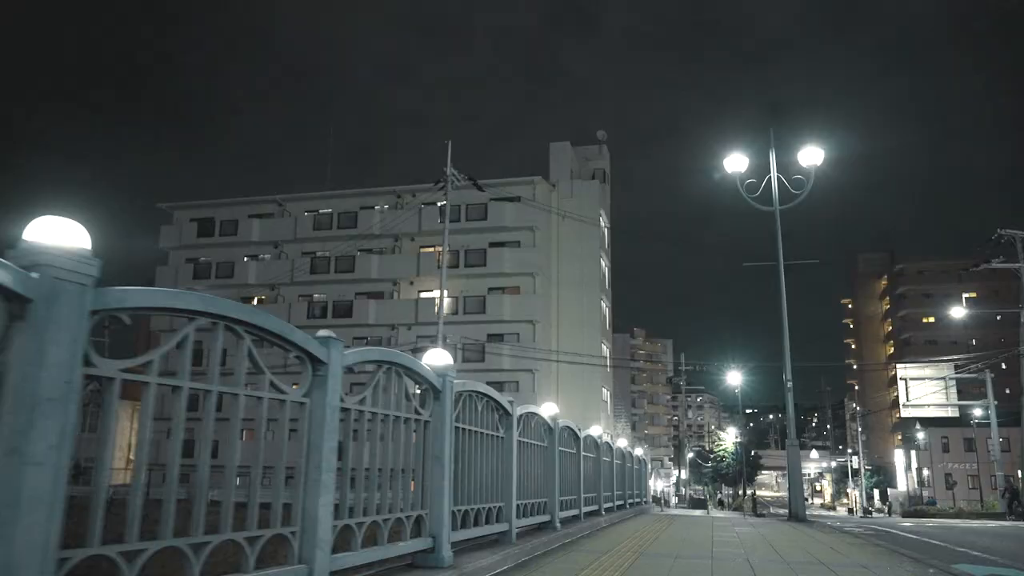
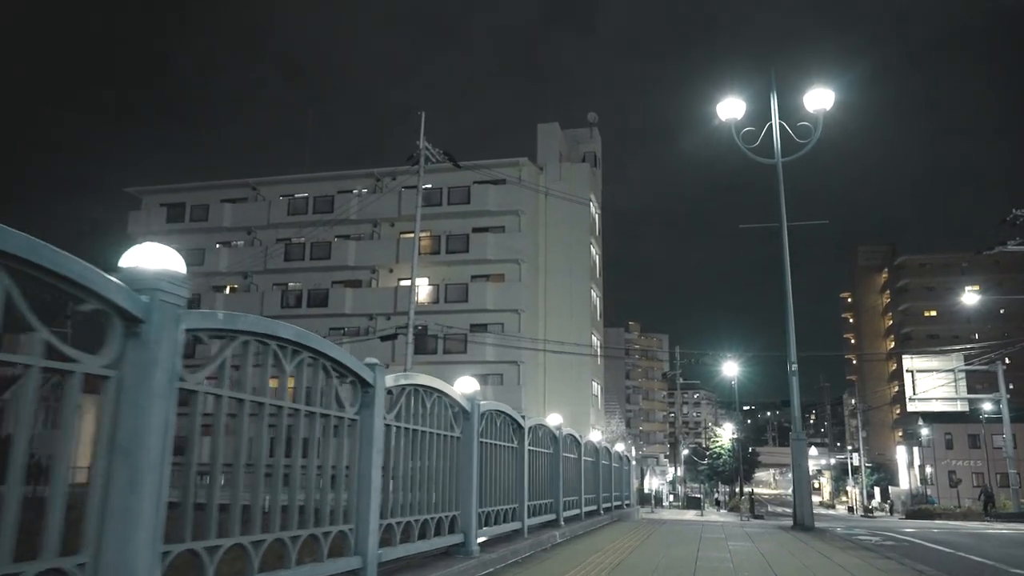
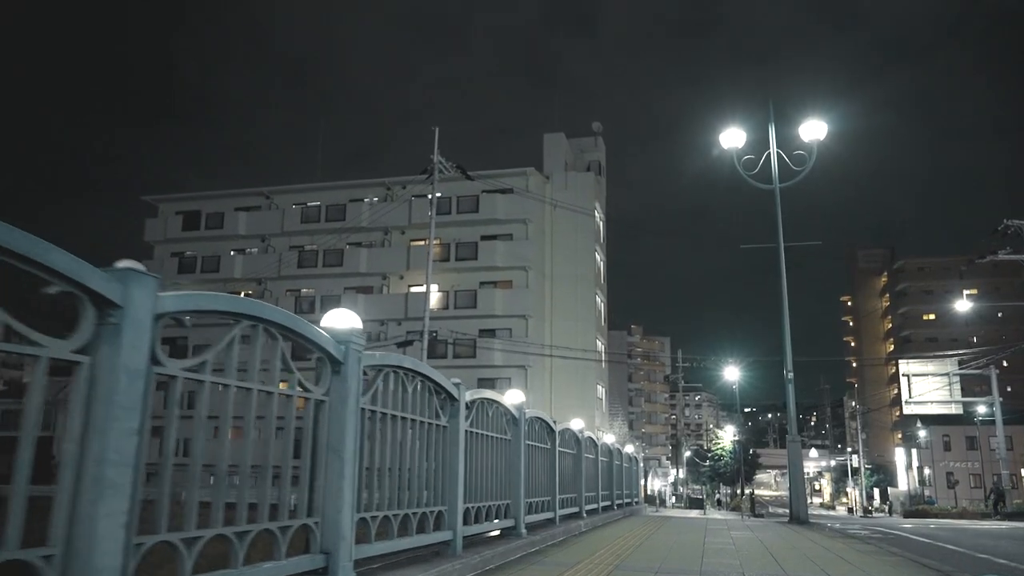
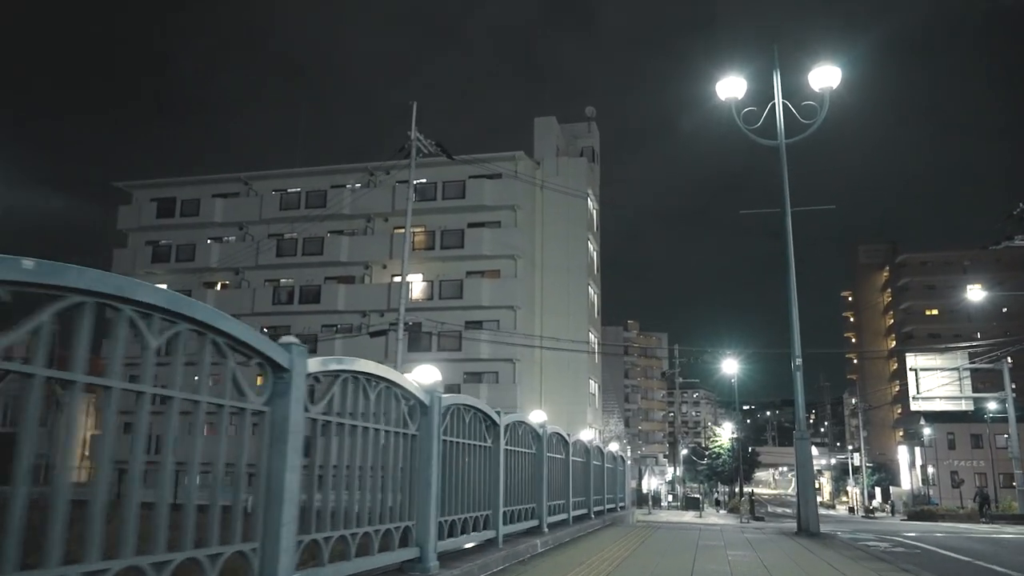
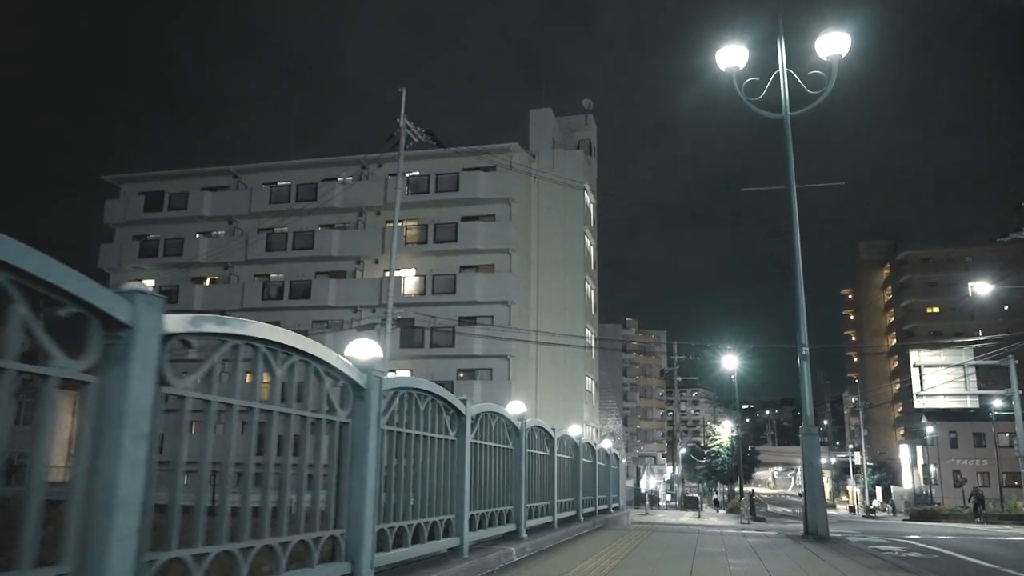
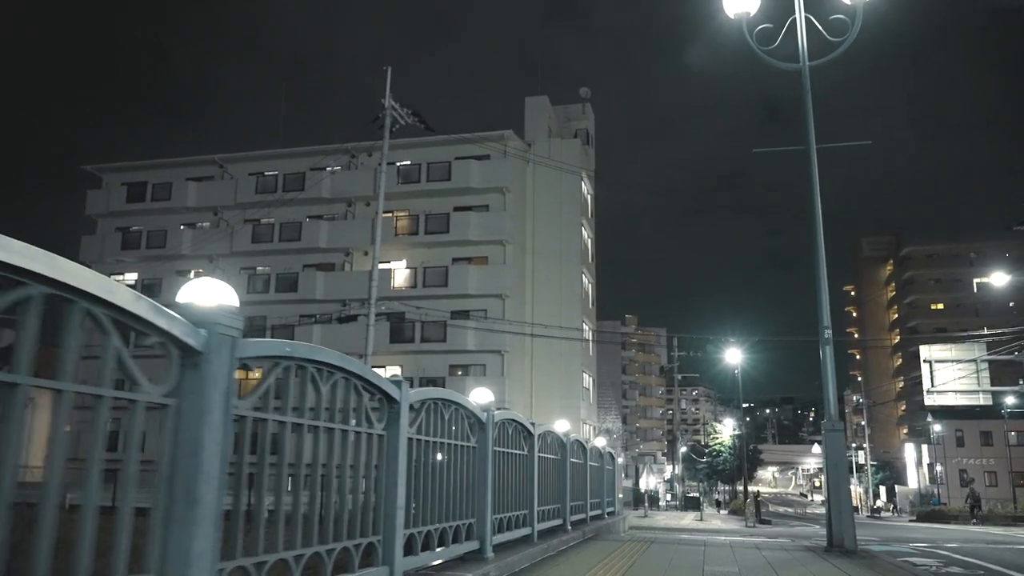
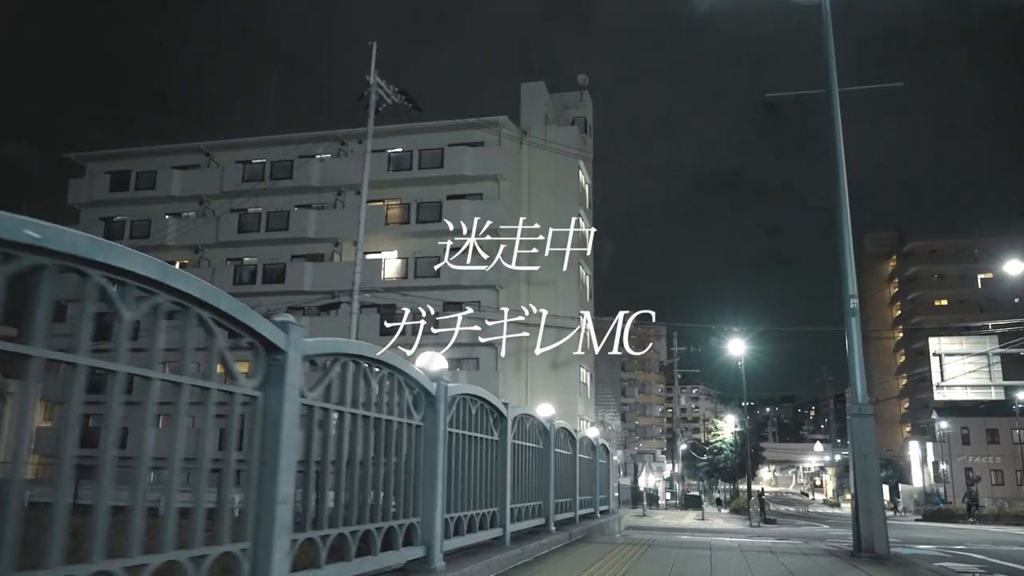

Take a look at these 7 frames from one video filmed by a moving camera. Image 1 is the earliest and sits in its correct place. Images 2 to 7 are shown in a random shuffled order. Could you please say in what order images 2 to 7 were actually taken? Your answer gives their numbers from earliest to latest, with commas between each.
3, 2, 4, 5, 6, 7
